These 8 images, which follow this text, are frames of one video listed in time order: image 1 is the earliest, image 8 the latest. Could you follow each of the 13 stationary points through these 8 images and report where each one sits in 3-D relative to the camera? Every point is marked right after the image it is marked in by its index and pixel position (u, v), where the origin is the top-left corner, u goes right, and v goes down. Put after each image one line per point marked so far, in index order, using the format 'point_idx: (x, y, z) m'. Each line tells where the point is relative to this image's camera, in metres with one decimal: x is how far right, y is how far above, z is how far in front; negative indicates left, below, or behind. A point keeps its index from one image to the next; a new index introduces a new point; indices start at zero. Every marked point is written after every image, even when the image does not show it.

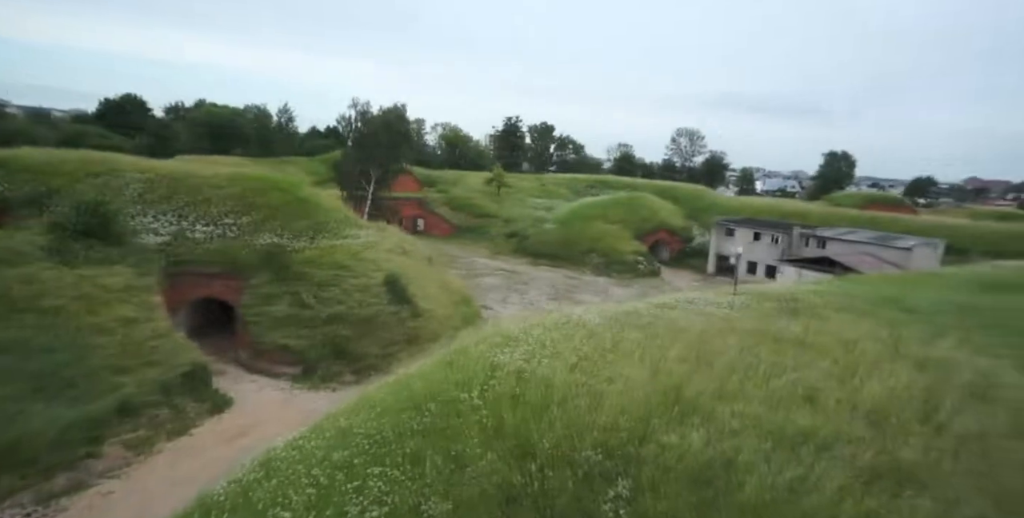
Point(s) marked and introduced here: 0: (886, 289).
0: (+7.5, -0.6, +10.9) m
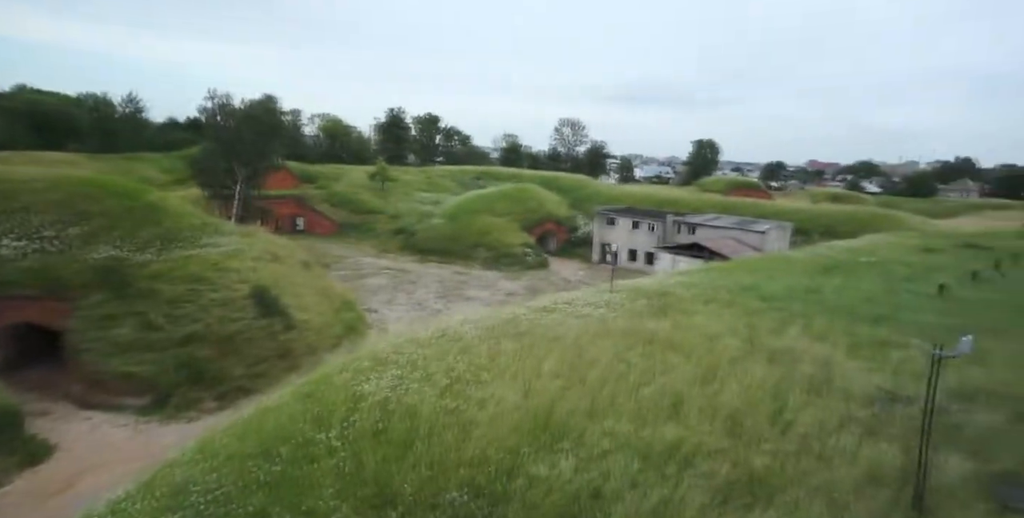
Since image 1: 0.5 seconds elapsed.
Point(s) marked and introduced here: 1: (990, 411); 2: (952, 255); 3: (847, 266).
0: (+5.0, -0.4, +11.7) m
1: (+4.5, -1.4, +5.1) m
2: (+13.0, +0.1, +16.1) m
3: (+8.6, -0.2, +13.9) m
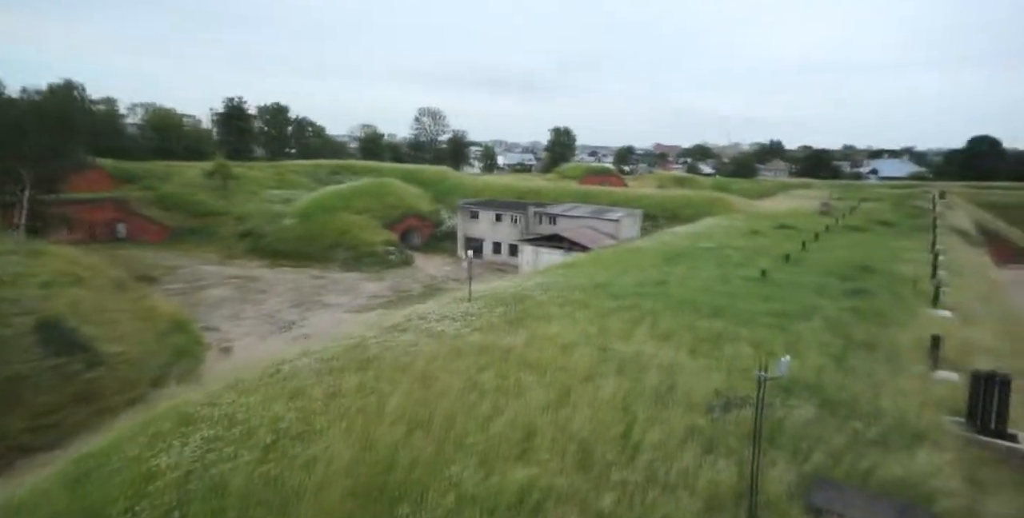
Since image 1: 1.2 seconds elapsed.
0: (+1.9, -0.3, +12.1) m
1: (+3.0, -1.5, +5.5) m
2: (+8.6, +0.8, +18.2) m
3: (+4.8, +0.2, +14.9) m
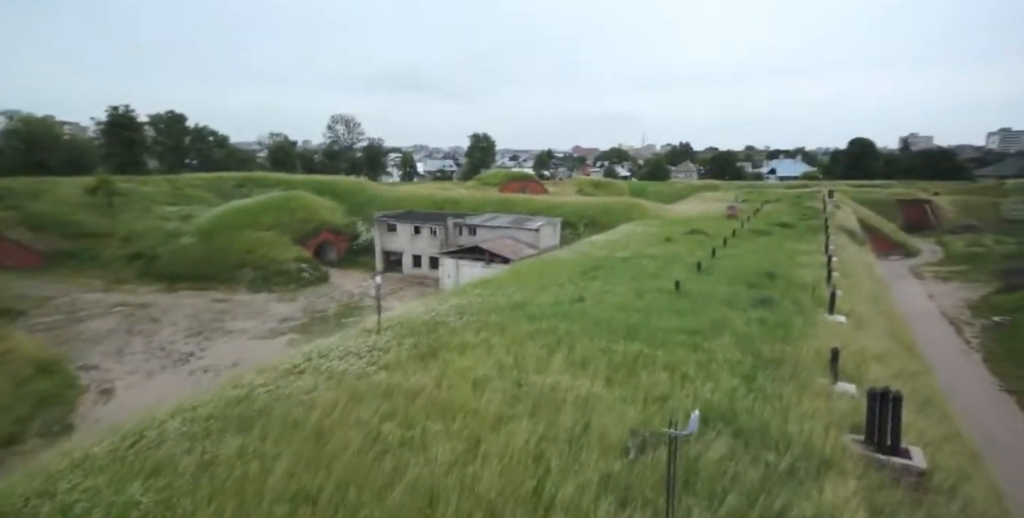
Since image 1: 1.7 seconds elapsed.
0: (+0.1, -0.7, +11.8) m
1: (+2.1, -1.8, +5.4) m
2: (+5.8, +0.5, +18.7) m
3: (+2.6, -0.1, +15.0) m
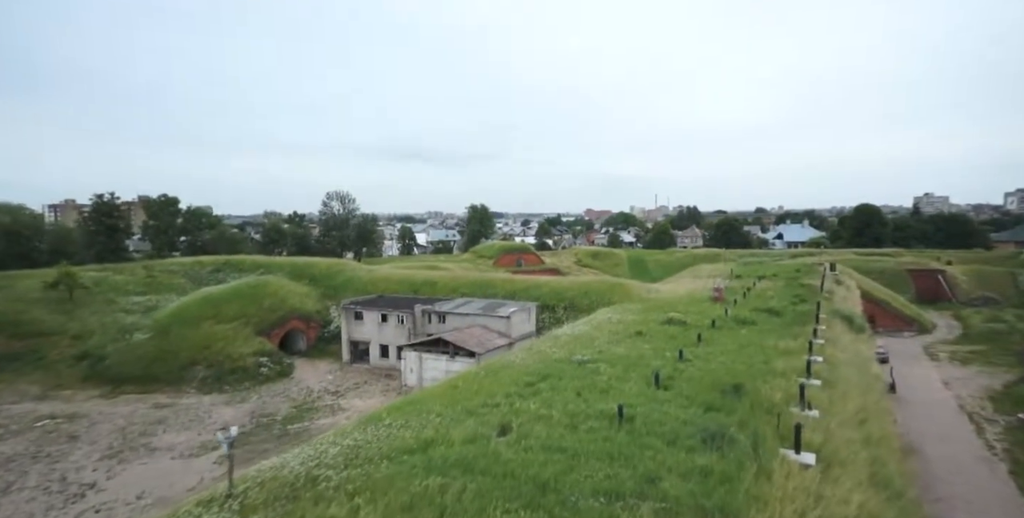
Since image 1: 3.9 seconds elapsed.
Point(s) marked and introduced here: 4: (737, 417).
0: (-1.5, -3.0, +10.1) m
1: (+0.4, -3.3, +3.6) m
2: (+4.4, -2.5, +17.1) m
3: (+1.1, -2.8, +13.4) m
4: (+4.1, -2.9, +9.9) m
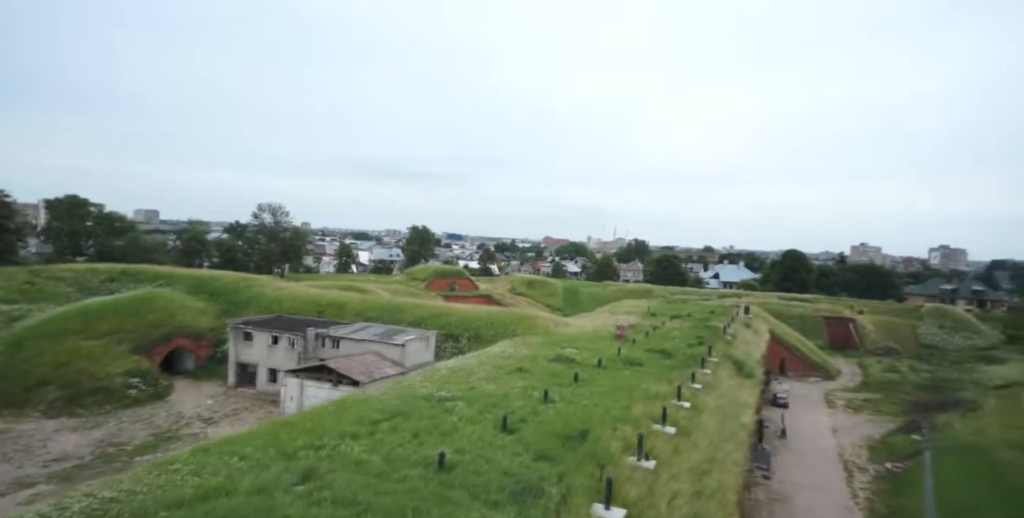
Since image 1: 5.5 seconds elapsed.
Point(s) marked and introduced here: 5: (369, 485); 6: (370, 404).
0: (-4.7, -3.5, +9.2) m
1: (-2.3, -3.6, +2.9) m
2: (+0.5, -3.6, +16.6) m
3: (-2.5, -3.6, +12.7) m
4: (+0.9, -3.7, +9.5) m
5: (-2.2, -3.6, +8.5) m
6: (-3.5, -3.6, +13.3) m
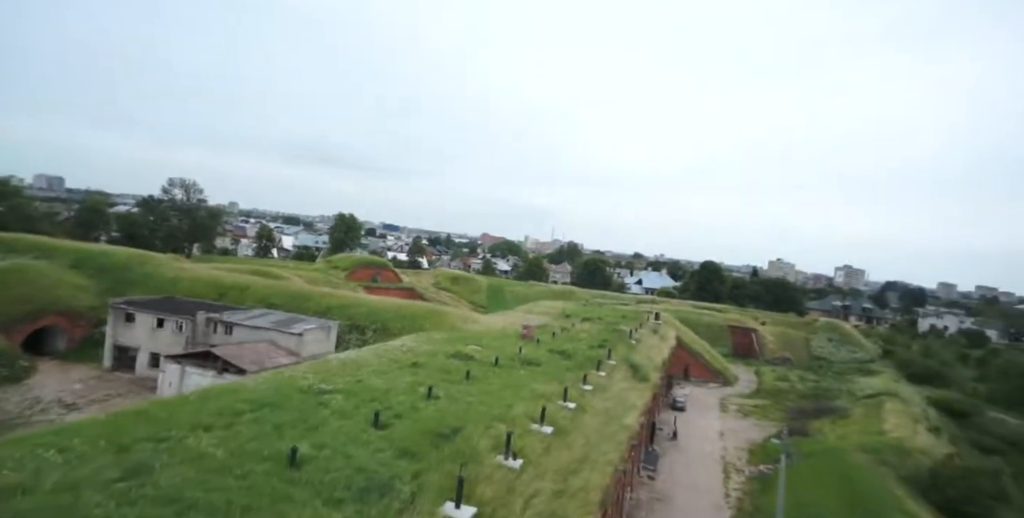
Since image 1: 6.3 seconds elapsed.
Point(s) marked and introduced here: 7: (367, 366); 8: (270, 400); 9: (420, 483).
0: (-7.1, -3.0, +8.4) m
1: (-4.0, -3.3, +2.4) m
2: (-2.7, -3.4, +16.4) m
3: (-5.2, -3.2, +12.1) m
4: (-1.6, -3.6, +9.3) m
5: (-4.5, -3.3, +7.9) m
6: (-6.3, -3.2, +12.6) m
7: (-4.3, -3.3, +16.3) m
8: (-5.4, -3.2, +12.1) m
9: (-1.5, -3.6, +8.8) m
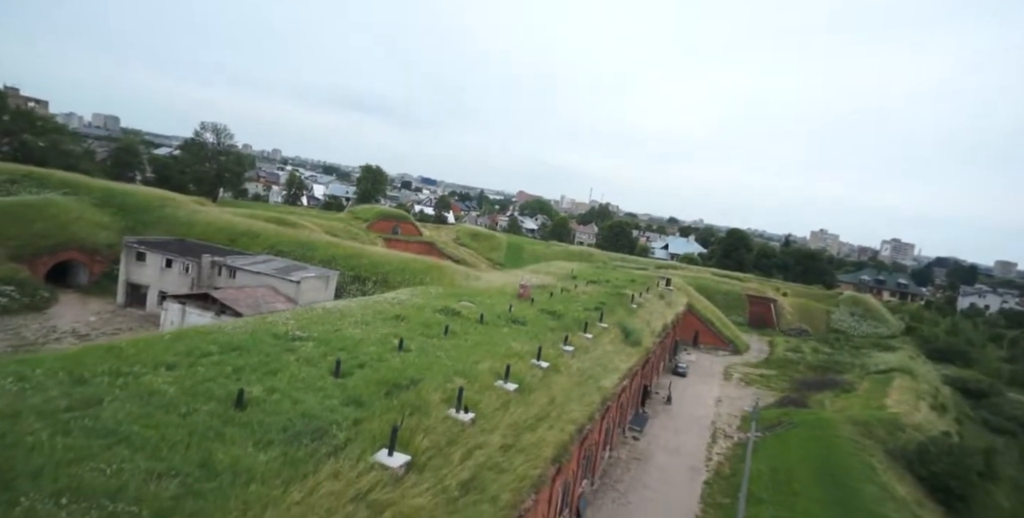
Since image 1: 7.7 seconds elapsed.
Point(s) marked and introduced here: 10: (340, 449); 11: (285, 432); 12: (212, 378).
0: (-8.1, -2.0, +8.9) m
1: (-5.4, -2.9, +2.8) m
2: (-3.4, -2.0, +16.7) m
3: (-6.1, -2.0, +12.5) m
4: (-2.6, -2.7, +9.5) m
5: (-5.6, -2.4, +8.4) m
6: (-7.1, -1.9, +13.1) m
7: (-4.9, -1.8, +16.7) m
8: (-6.2, -2.0, +12.6) m
9: (-2.6, -2.8, +9.0) m
10: (-2.7, -2.9, +8.4) m
11: (-3.5, -2.7, +8.5) m
12: (-5.7, -2.3, +10.3) m
